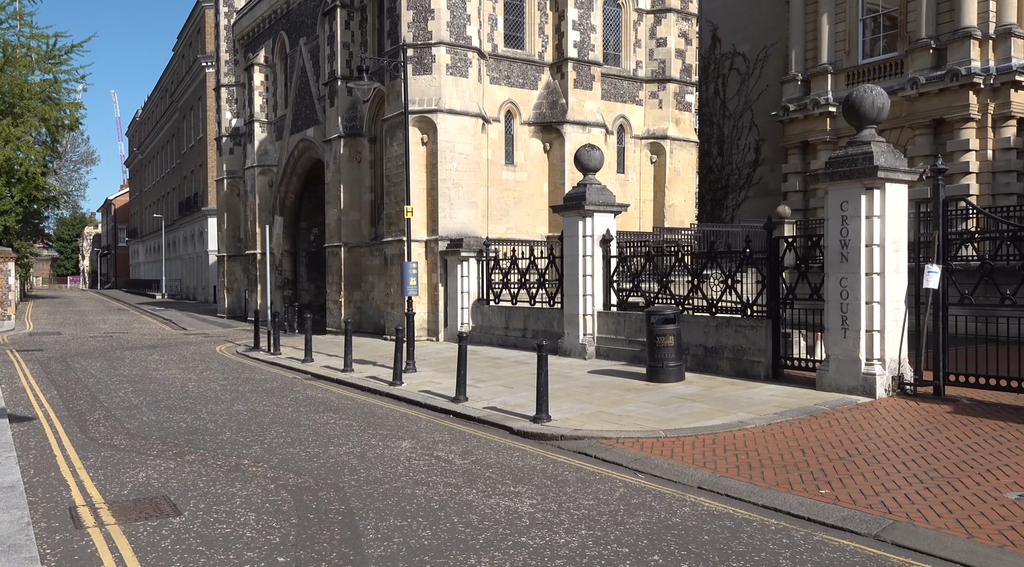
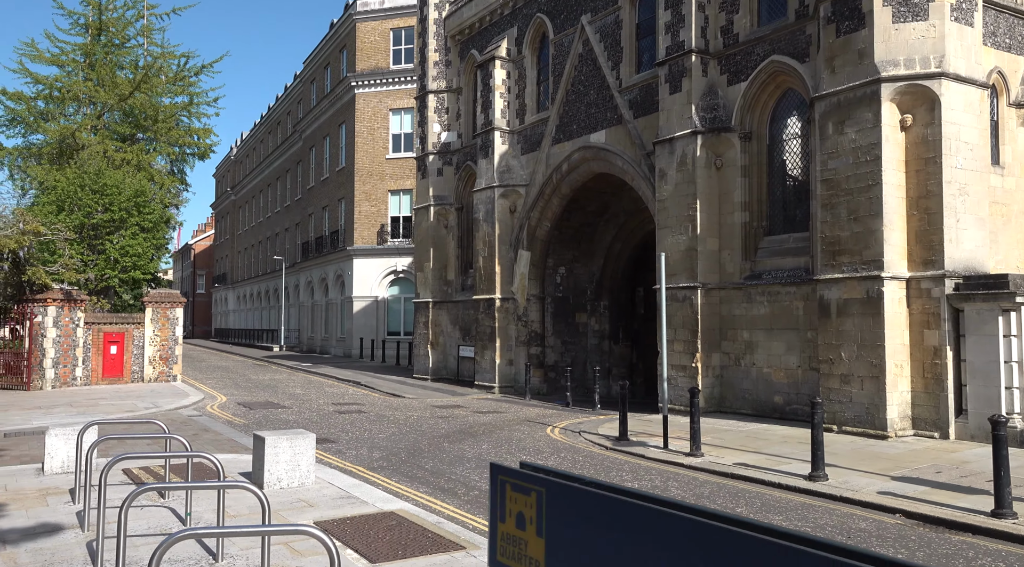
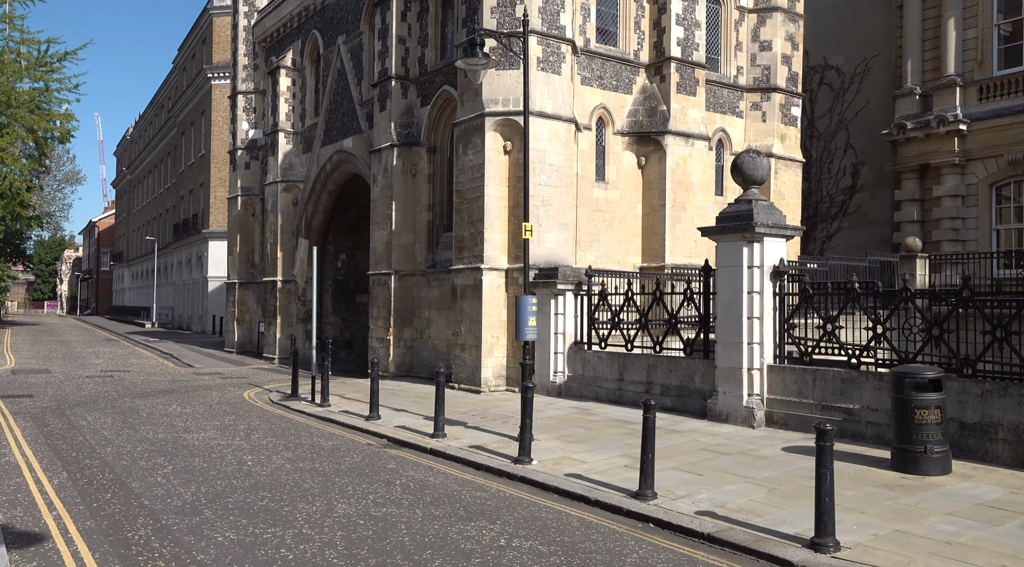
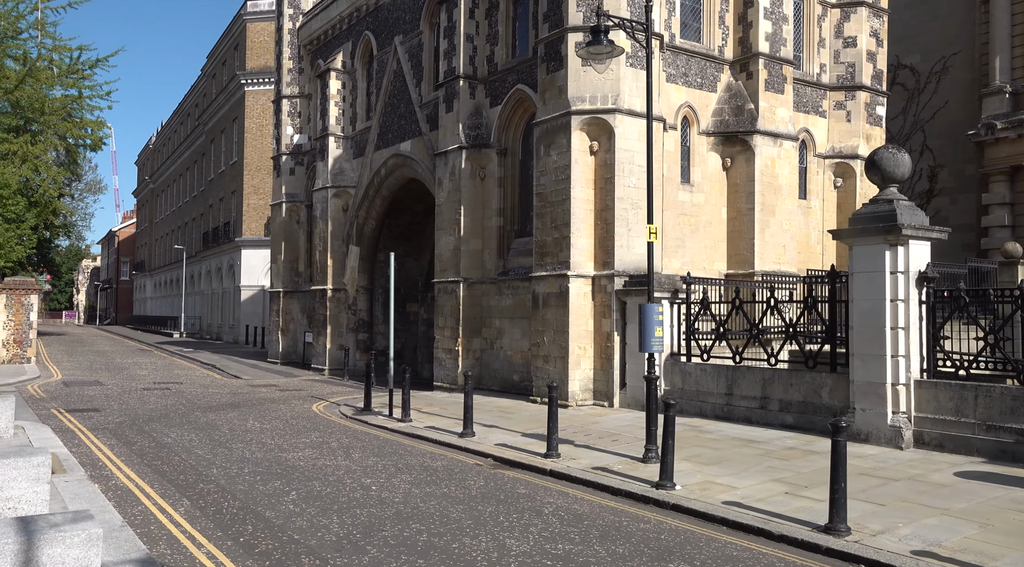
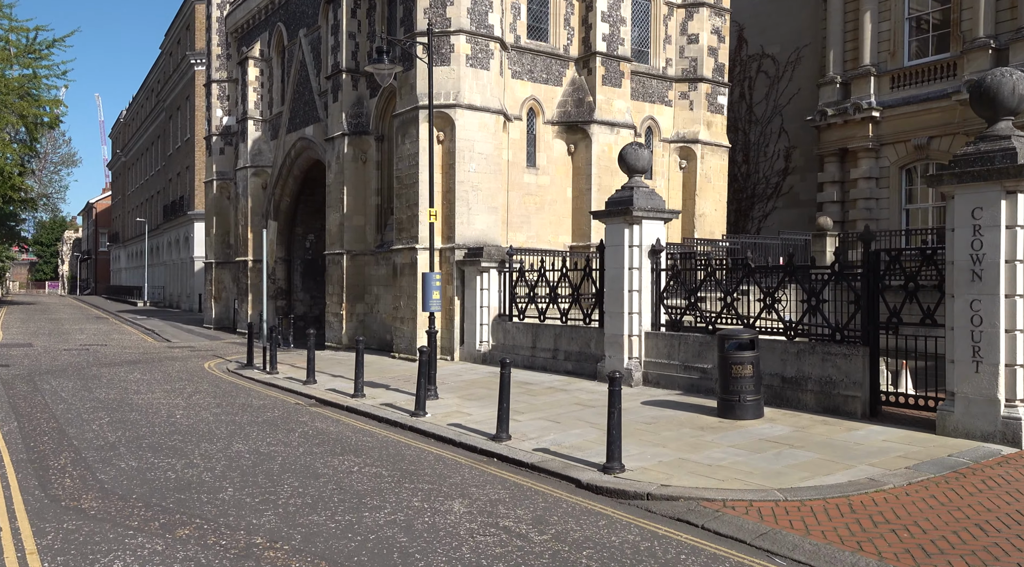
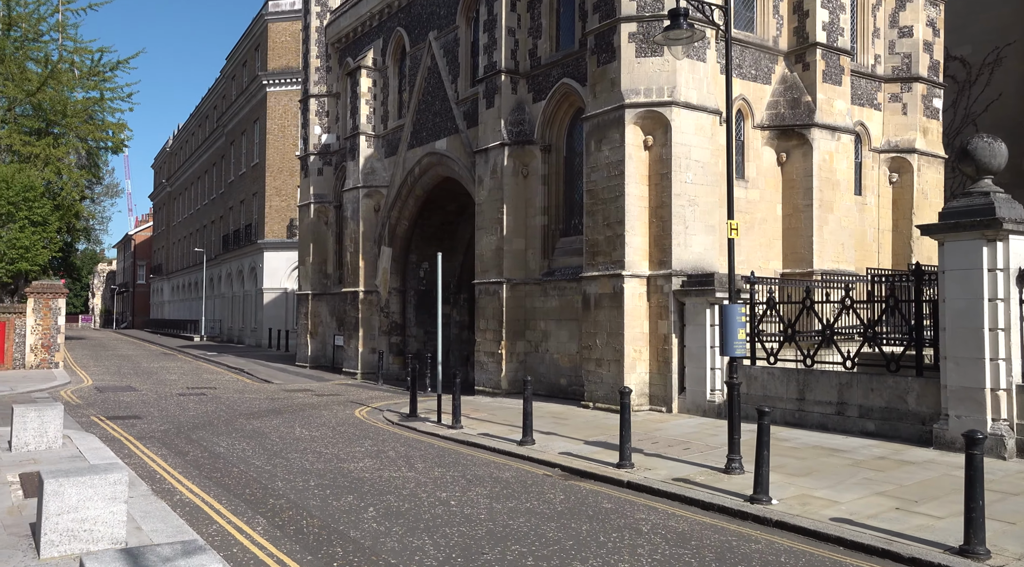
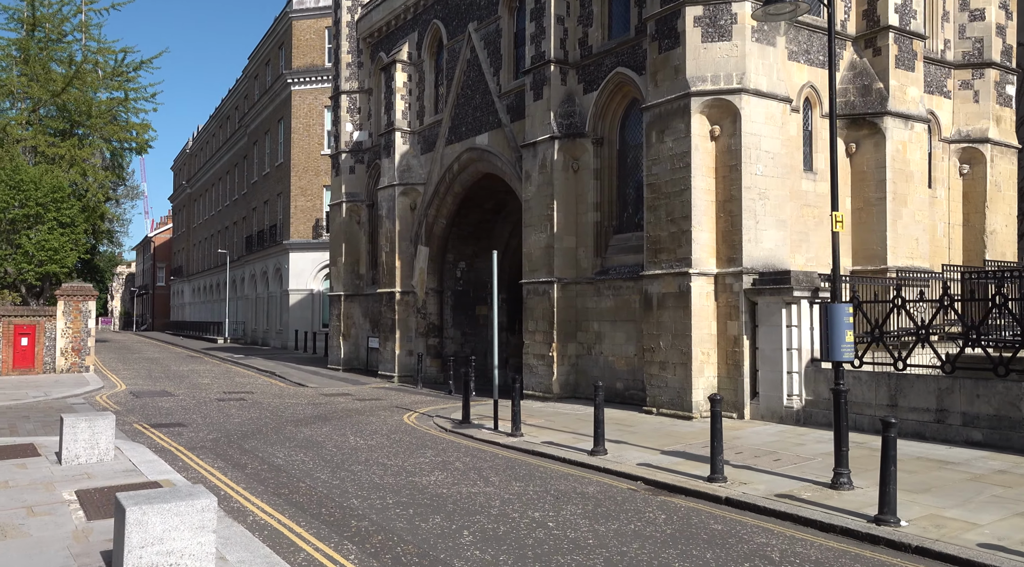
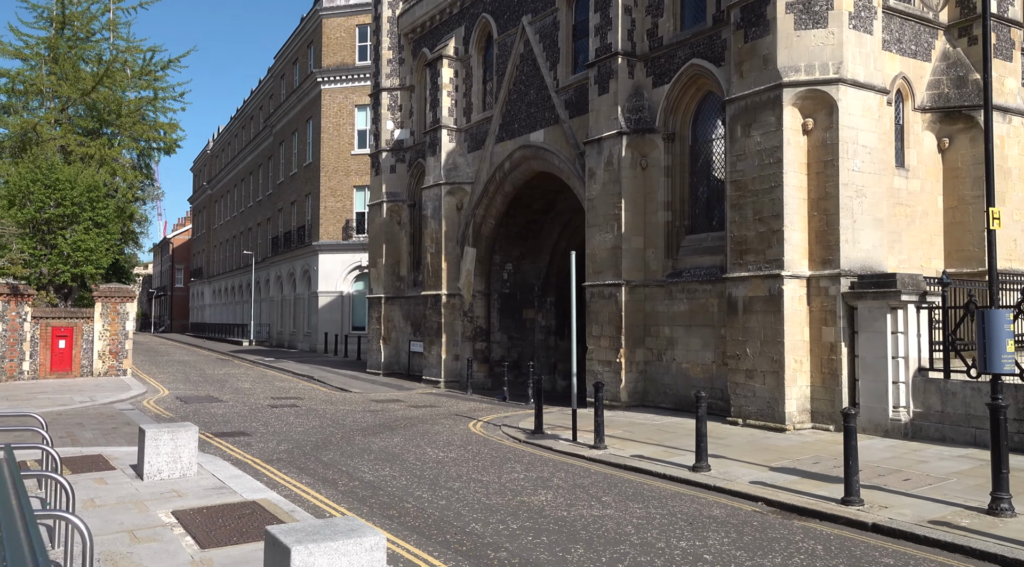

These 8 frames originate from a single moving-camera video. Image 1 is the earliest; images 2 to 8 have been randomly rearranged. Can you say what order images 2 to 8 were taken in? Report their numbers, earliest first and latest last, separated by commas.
5, 3, 4, 6, 7, 8, 2
